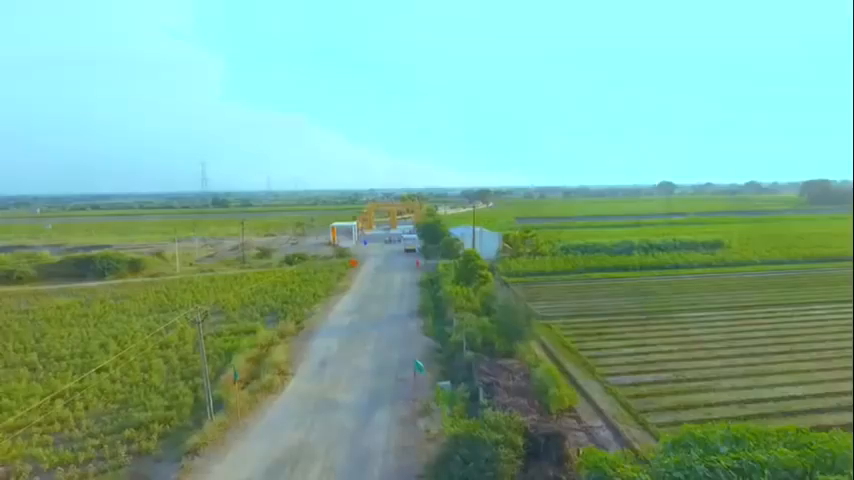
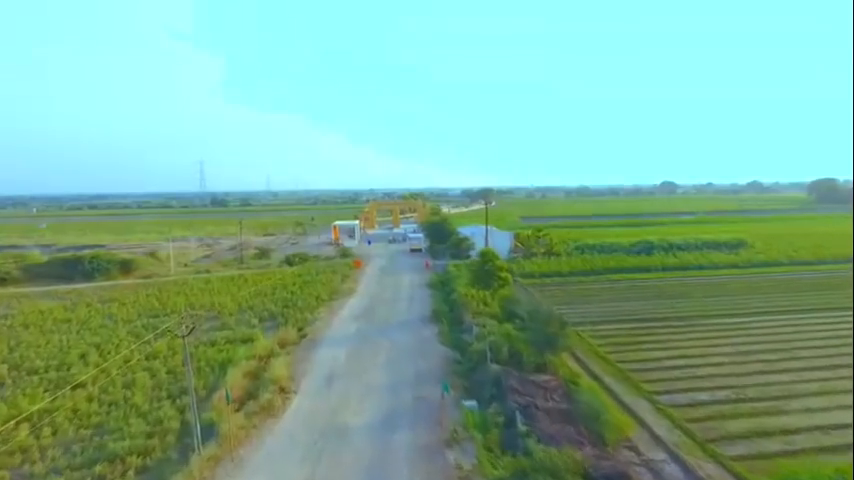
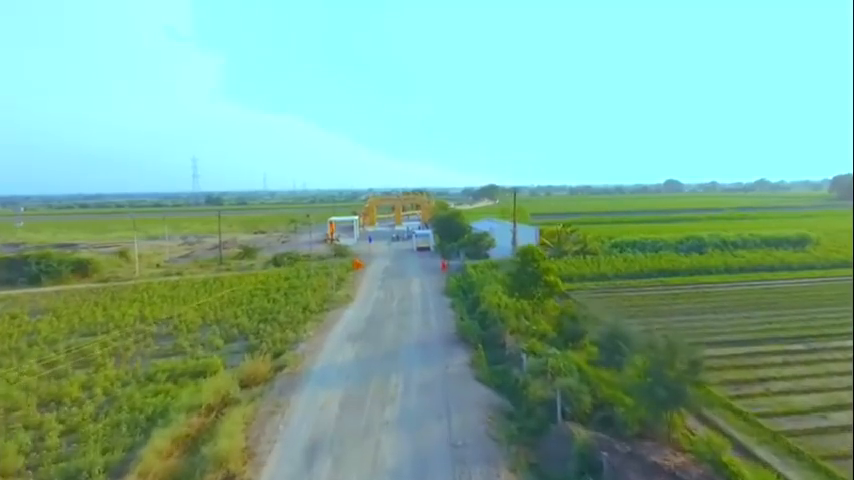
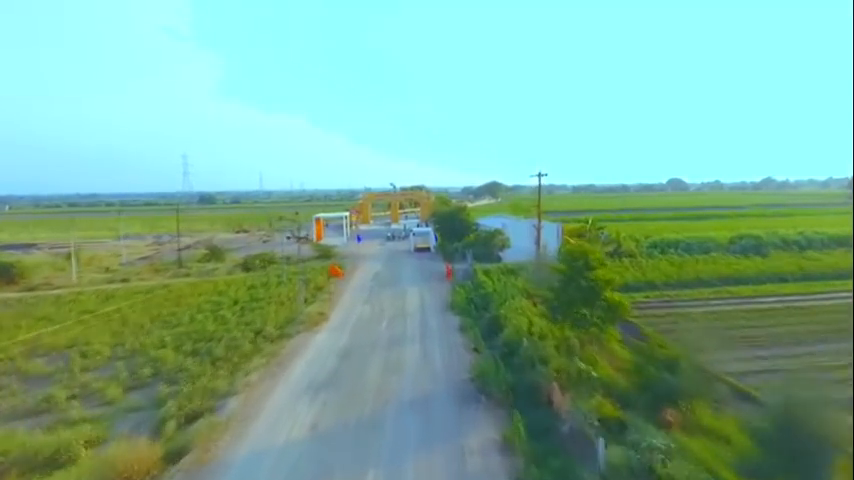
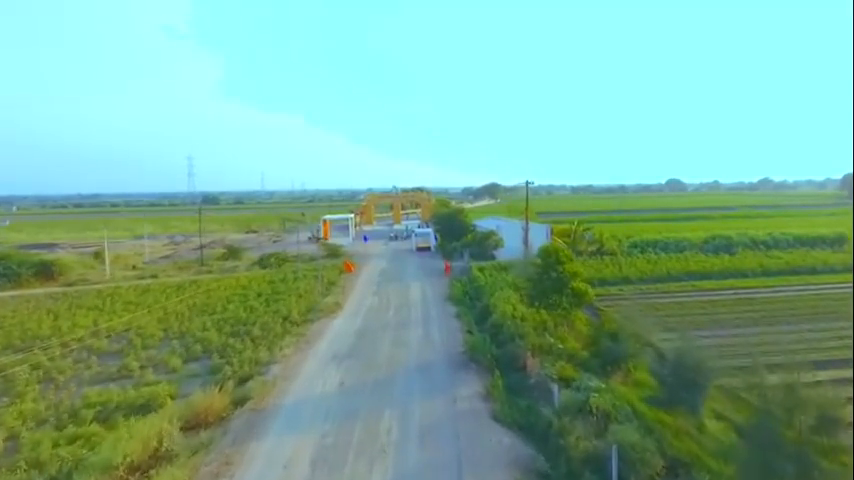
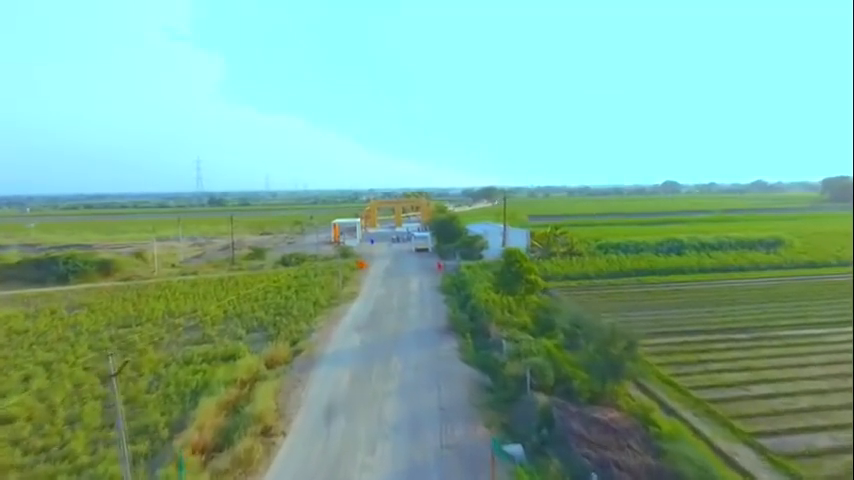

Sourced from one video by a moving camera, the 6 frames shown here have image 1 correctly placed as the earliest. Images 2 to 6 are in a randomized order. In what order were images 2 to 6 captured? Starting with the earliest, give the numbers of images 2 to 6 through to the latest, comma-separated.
2, 6, 3, 5, 4
